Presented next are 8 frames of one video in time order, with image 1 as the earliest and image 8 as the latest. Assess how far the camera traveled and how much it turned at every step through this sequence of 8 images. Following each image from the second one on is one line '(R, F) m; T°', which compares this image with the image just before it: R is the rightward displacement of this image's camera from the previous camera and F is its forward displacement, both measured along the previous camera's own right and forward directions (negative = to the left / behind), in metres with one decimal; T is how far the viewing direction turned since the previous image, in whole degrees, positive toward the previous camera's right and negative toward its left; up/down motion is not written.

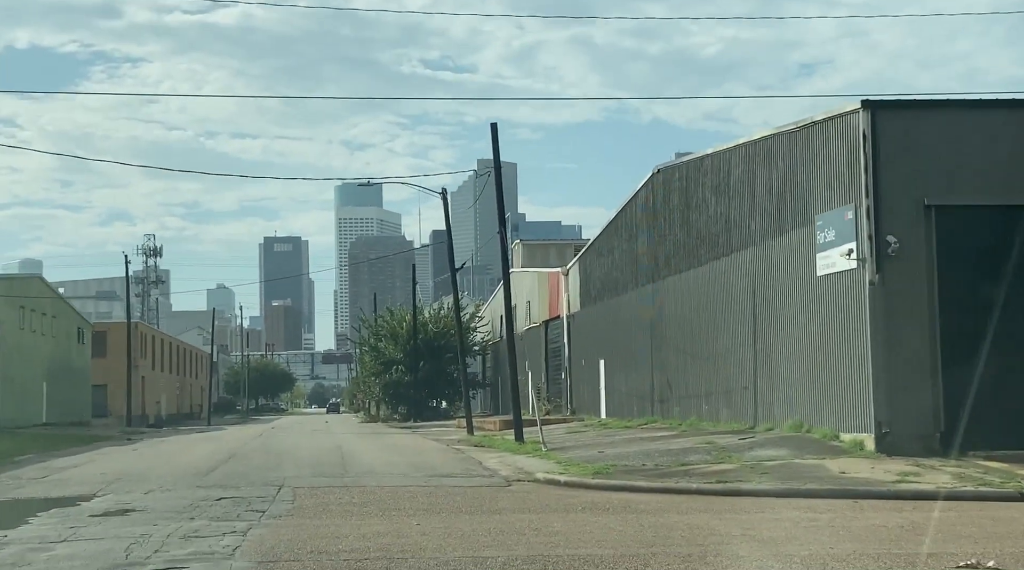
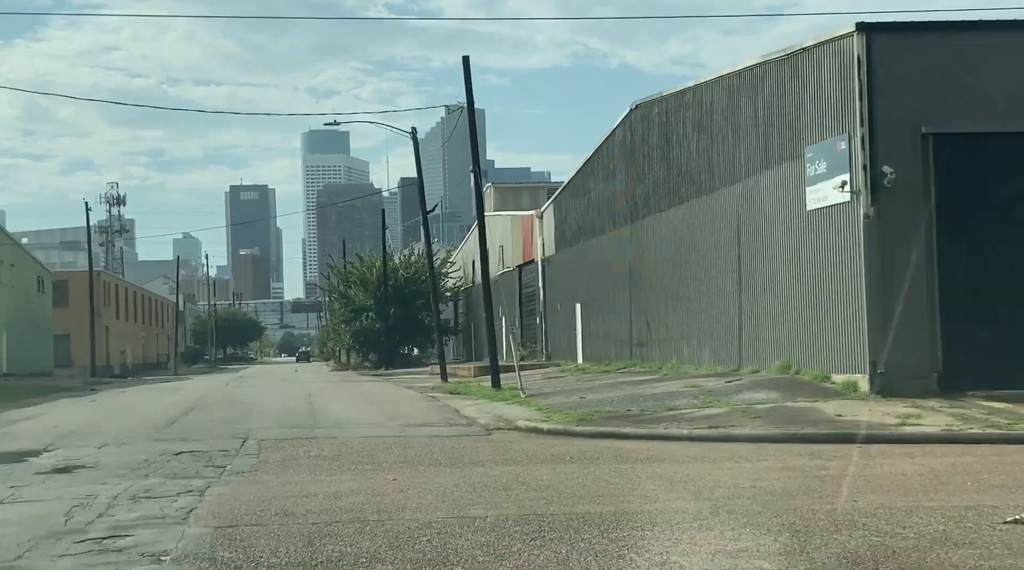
(-0.1, +1.1) m; +2°
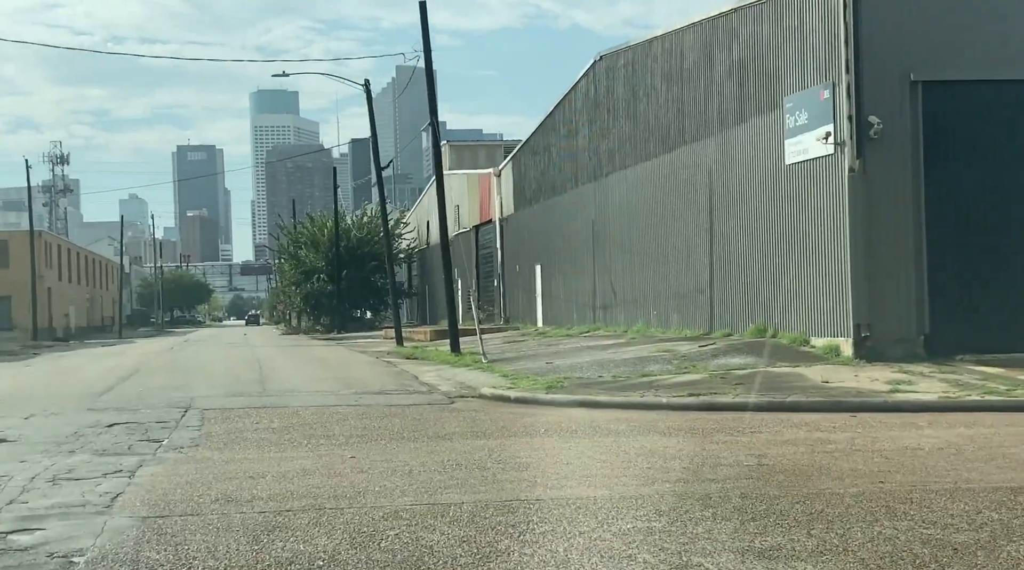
(-0.2, +1.2) m; +2°
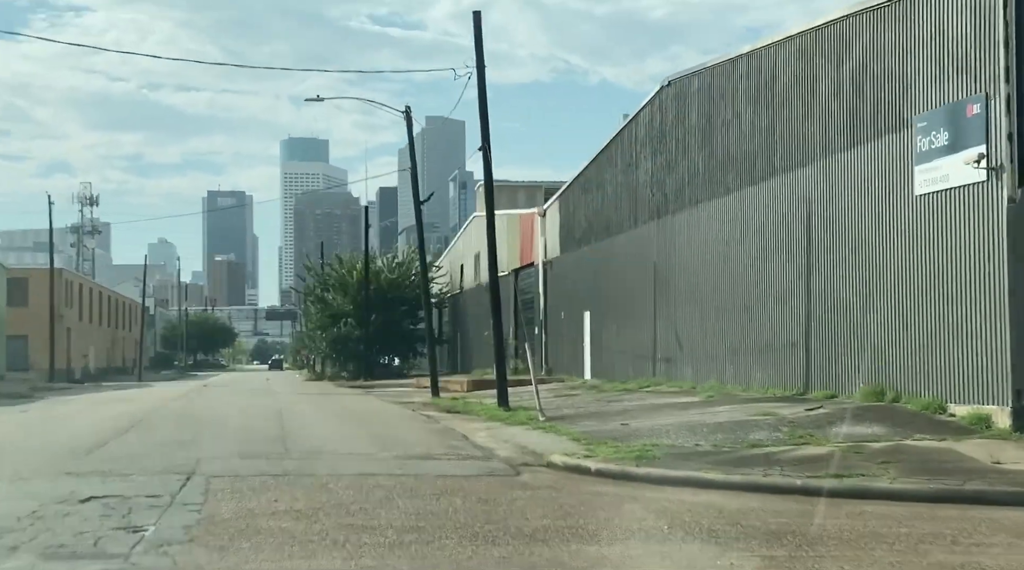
(-0.7, +3.2) m; -1°
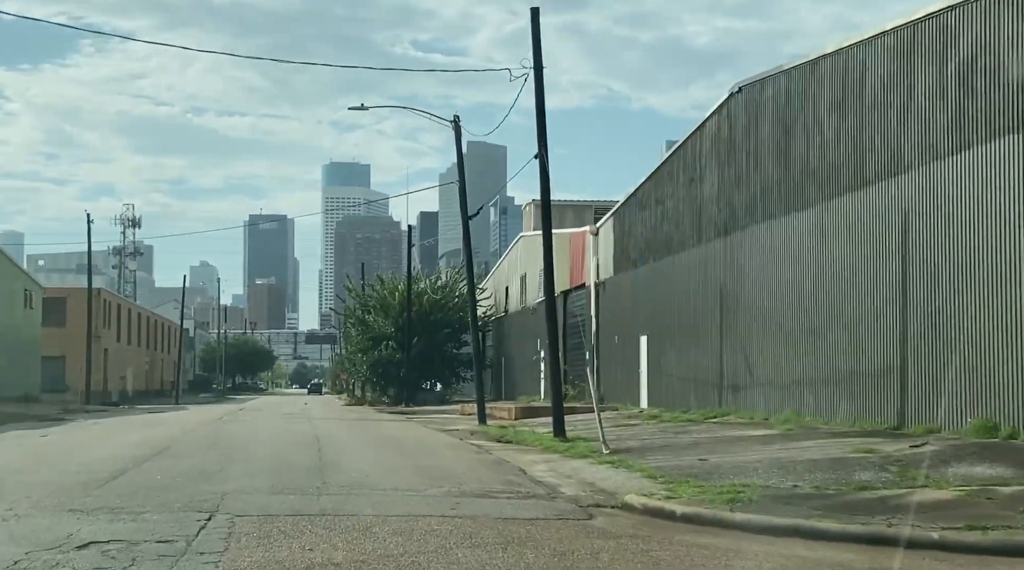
(-0.4, +1.8) m; -2°
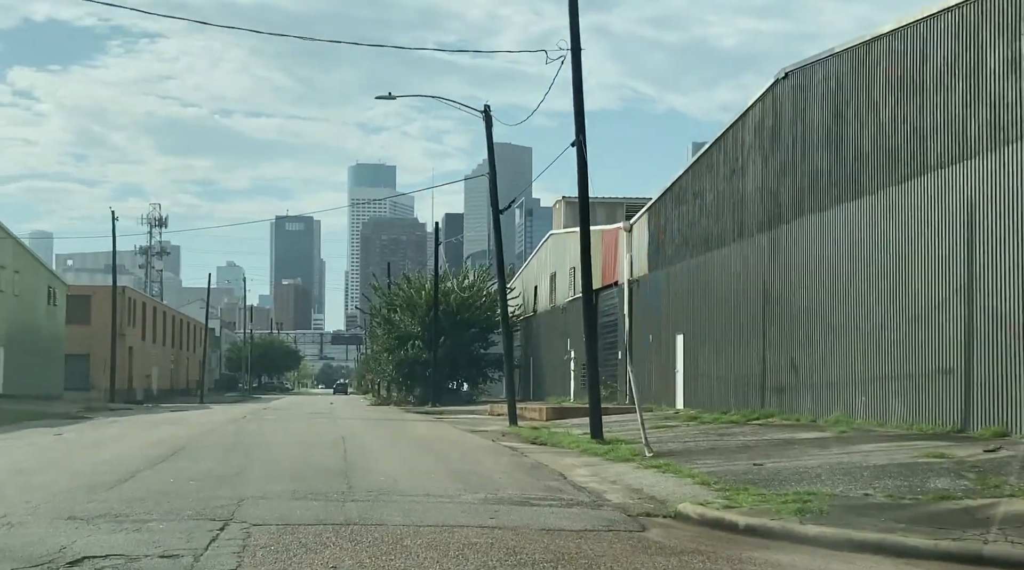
(-0.2, +1.1) m; -1°
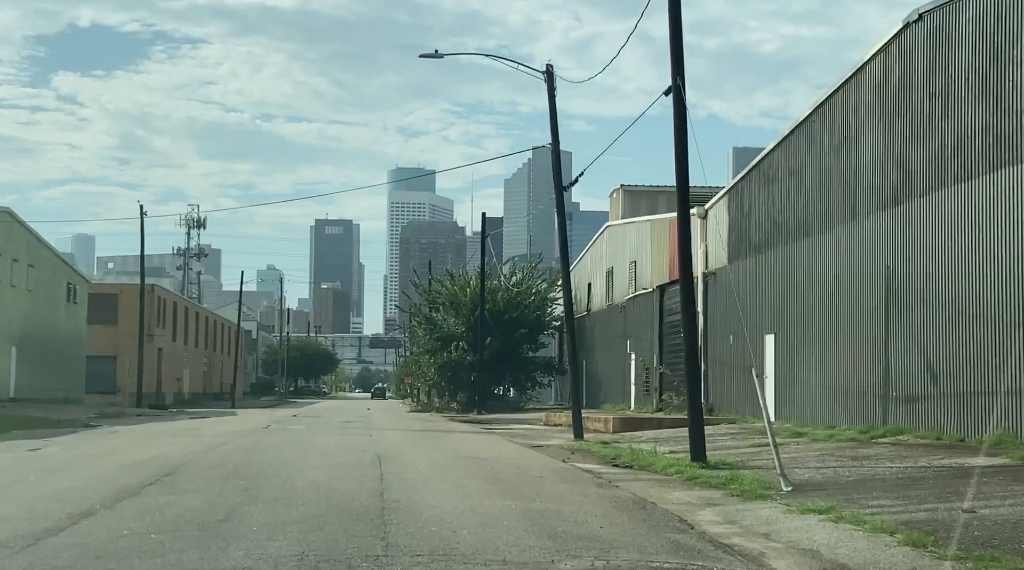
(-0.6, +4.2) m; -2°
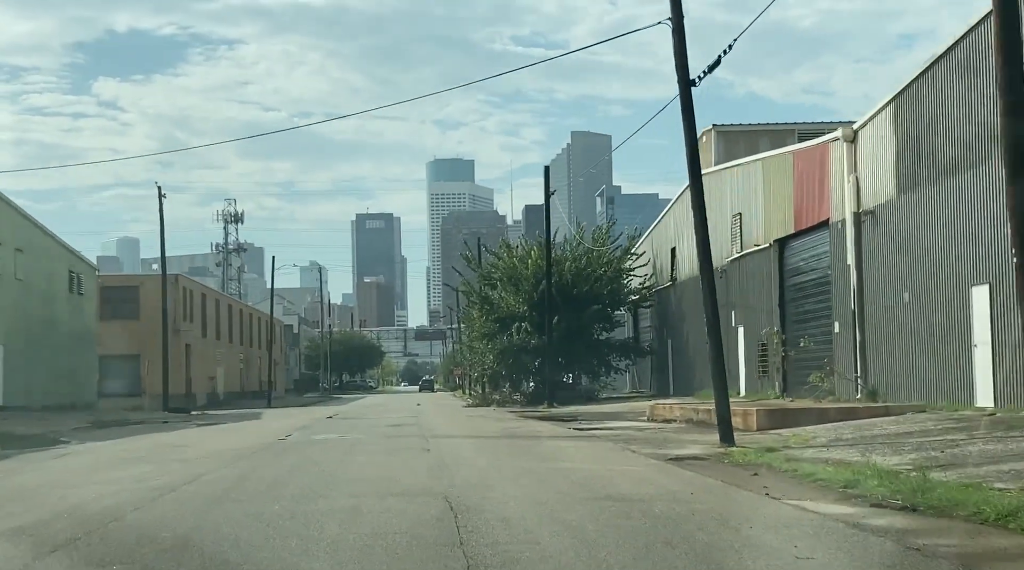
(-1.1, +7.6) m; -2°
